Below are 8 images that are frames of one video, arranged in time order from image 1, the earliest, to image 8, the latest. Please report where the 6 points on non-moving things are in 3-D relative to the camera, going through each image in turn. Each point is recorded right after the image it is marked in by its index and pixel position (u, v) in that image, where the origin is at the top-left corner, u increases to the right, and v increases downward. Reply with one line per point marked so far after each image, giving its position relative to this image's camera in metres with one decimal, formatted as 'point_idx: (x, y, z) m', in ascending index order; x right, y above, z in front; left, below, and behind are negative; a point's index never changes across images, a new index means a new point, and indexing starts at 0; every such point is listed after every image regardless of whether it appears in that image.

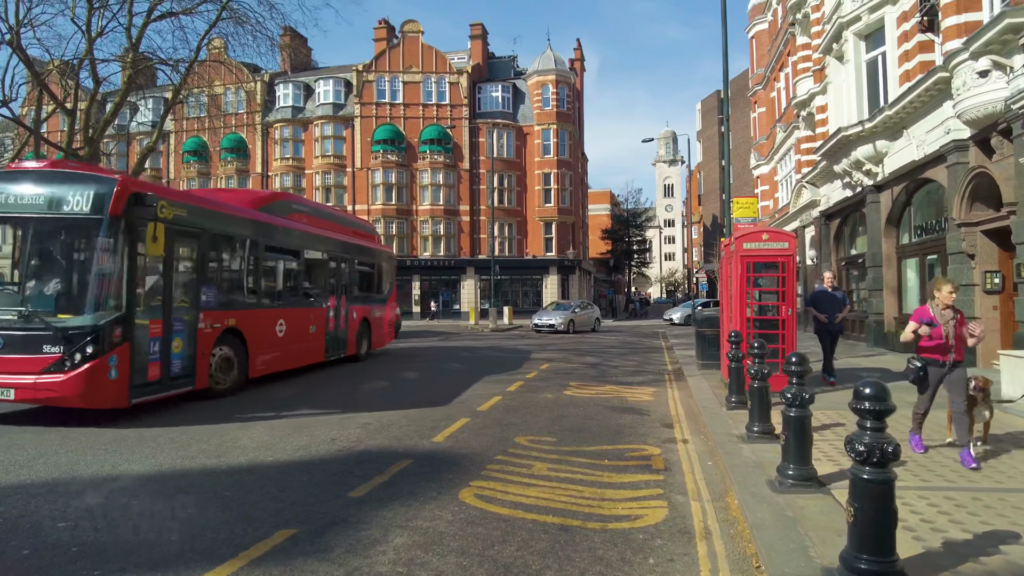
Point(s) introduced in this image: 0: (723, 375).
0: (+3.4, -1.4, +10.6) m
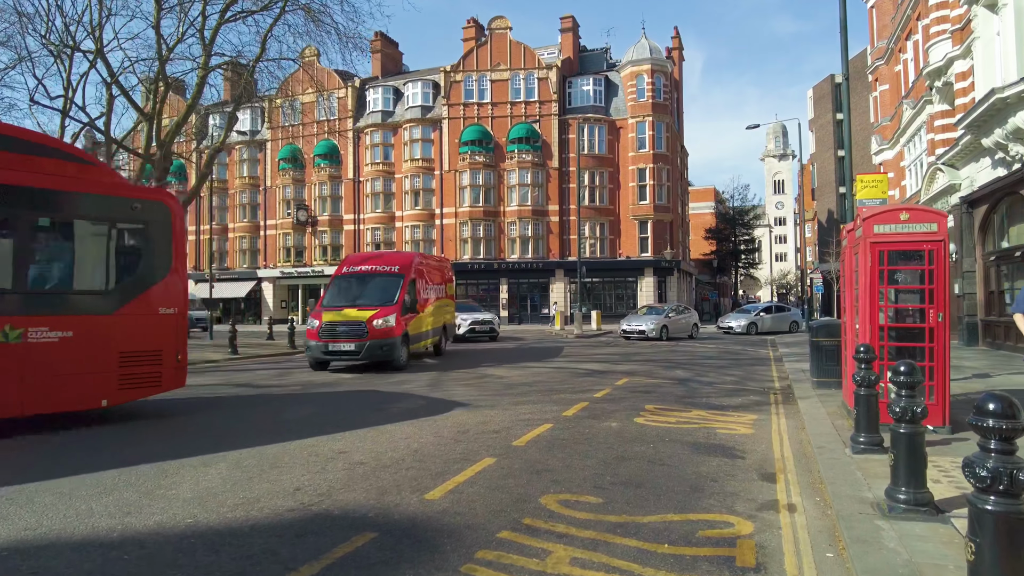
0: (+4.1, -1.4, +8.2) m
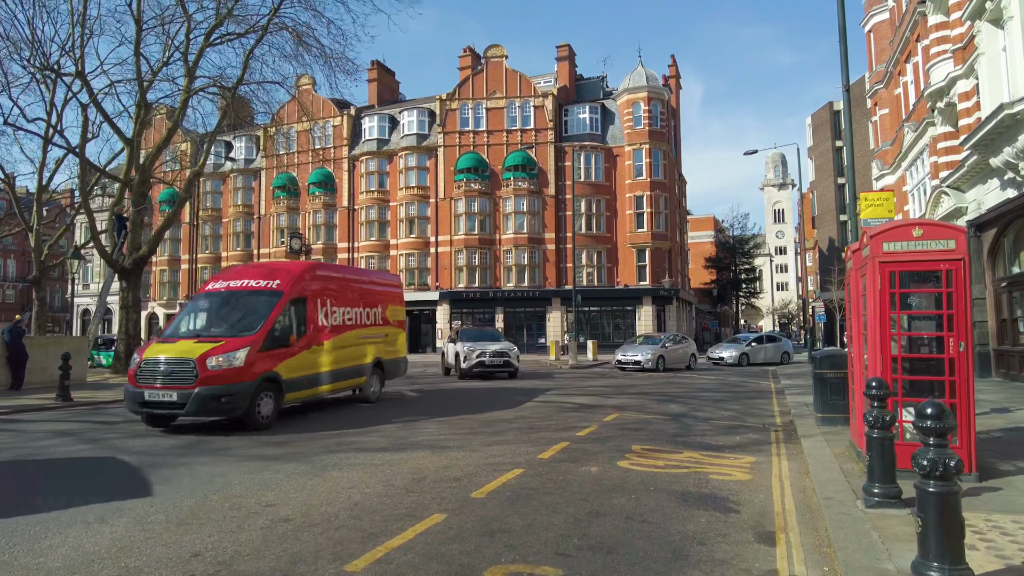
0: (+3.8, -1.7, +7.3) m
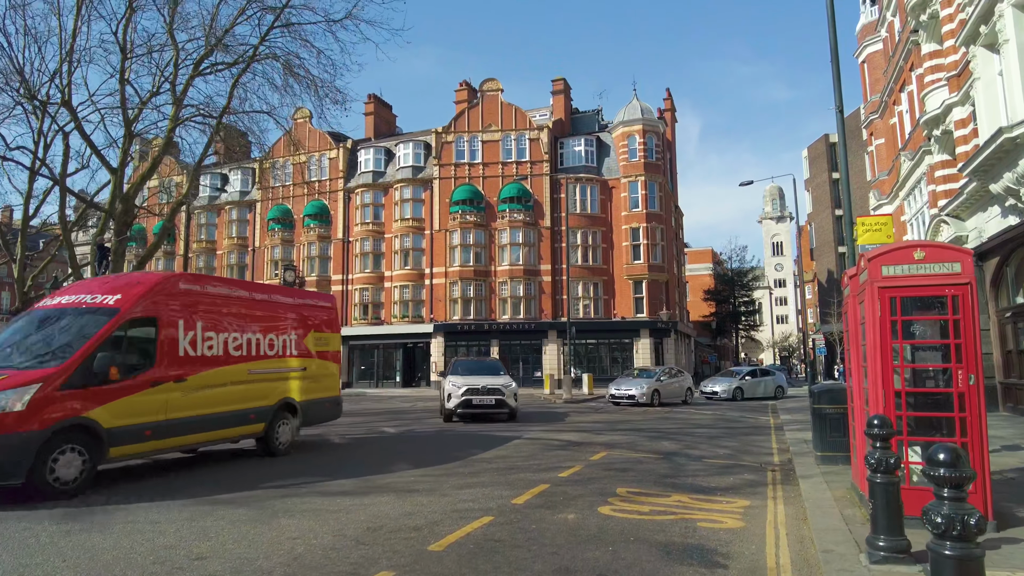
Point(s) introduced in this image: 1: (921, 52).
0: (+3.5, -2.0, +6.7) m
1: (+11.4, +6.6, +18.4) m
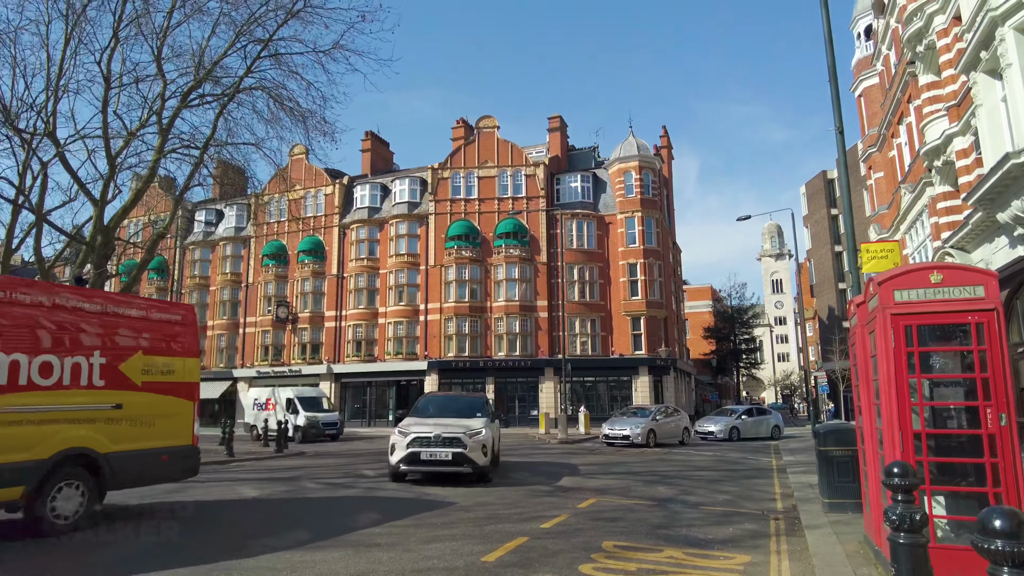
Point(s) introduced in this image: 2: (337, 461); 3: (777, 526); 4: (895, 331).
0: (+3.2, -2.2, +6.0) m
1: (+11.1, +5.6, +18.1) m
2: (-4.5, -4.4, +16.9) m
3: (+3.1, -2.8, +7.9) m
4: (+2.9, -0.3, +5.1) m
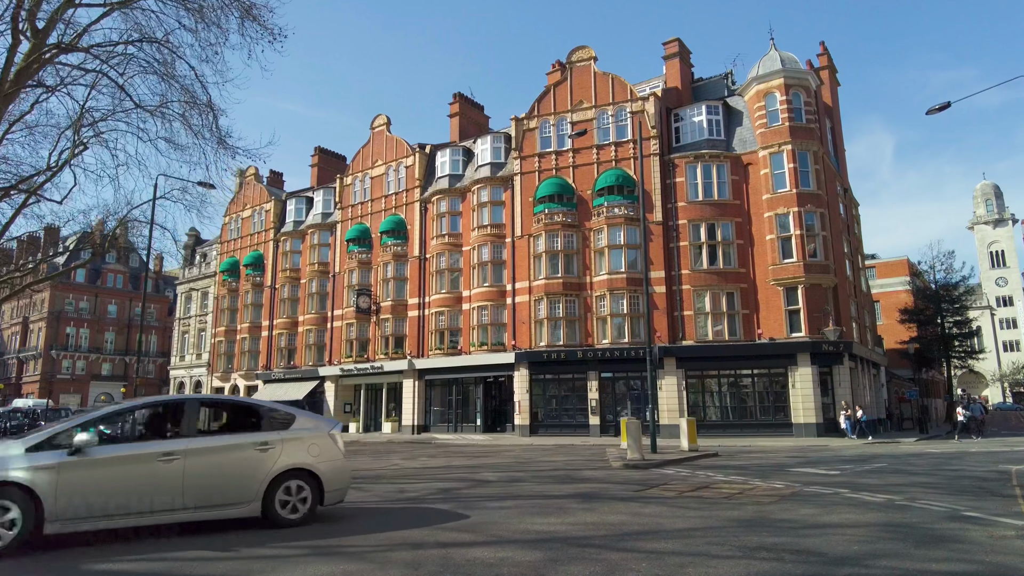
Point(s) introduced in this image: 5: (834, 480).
0: (-0.2, -0.7, -2.6) m
1: (+10.1, +7.5, +7.4) m
2: (-4.8, -3.2, +9.9) m
3: (+0.2, -1.3, -0.7) m
4: (-0.8, +1.1, -3.3) m
5: (+5.7, -3.4, +11.7) m
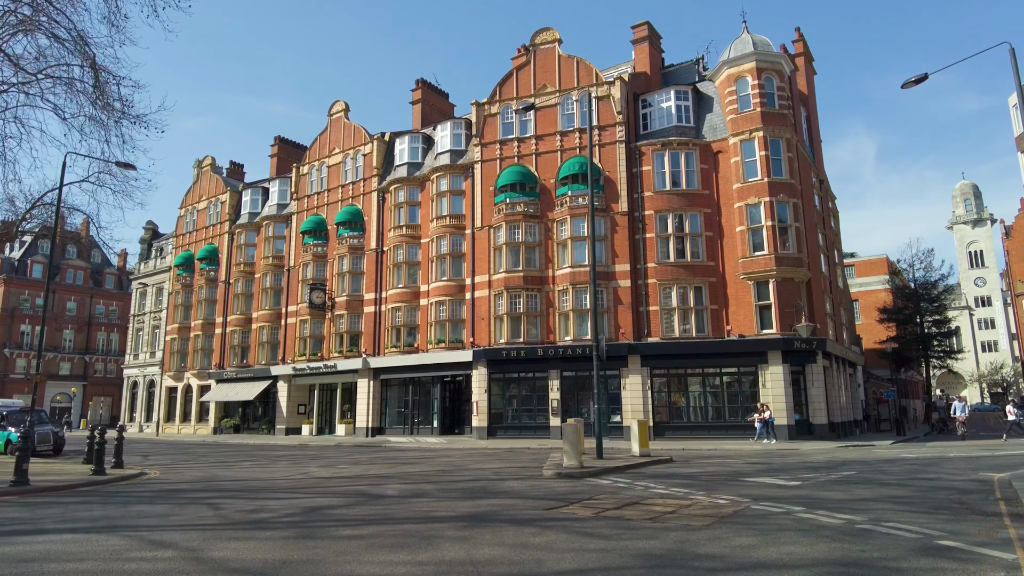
0: (-1.3, -0.4, -4.4) m
1: (+8.8, +7.8, +5.8) m
2: (-6.3, -2.9, +8.0) m
3: (-1.0, -1.0, -2.5) m
4: (-1.9, +1.5, -5.2) m
5: (+4.2, -3.1, +10.0) m
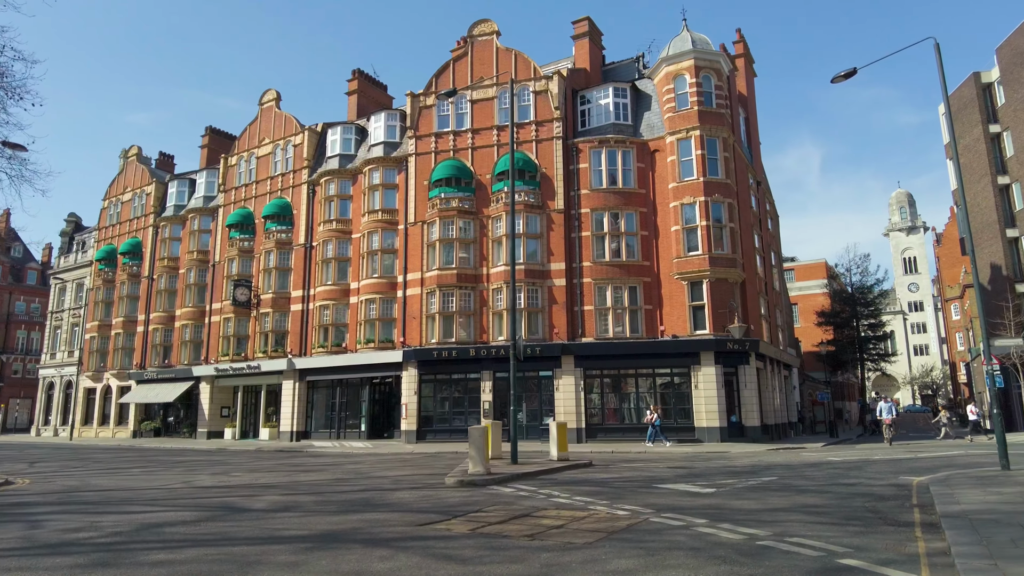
0: (-1.9, -0.2, -5.5) m
1: (+7.6, +7.8, +5.4) m
2: (-7.7, -2.7, +6.6) m
3: (-1.7, -0.8, -3.6) m
4: (-2.4, +1.7, -6.3) m
5: (+2.6, -3.0, +9.3) m
